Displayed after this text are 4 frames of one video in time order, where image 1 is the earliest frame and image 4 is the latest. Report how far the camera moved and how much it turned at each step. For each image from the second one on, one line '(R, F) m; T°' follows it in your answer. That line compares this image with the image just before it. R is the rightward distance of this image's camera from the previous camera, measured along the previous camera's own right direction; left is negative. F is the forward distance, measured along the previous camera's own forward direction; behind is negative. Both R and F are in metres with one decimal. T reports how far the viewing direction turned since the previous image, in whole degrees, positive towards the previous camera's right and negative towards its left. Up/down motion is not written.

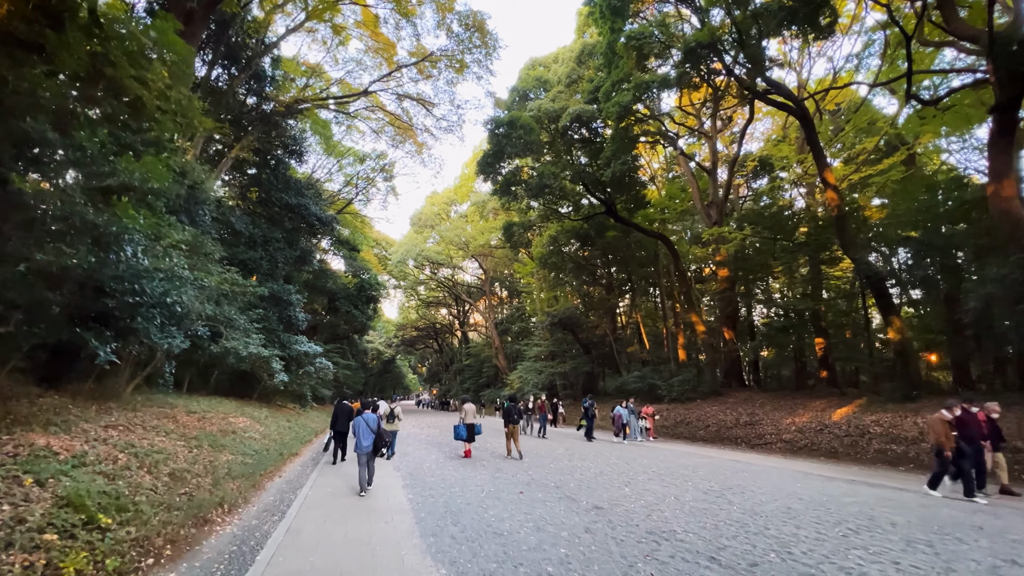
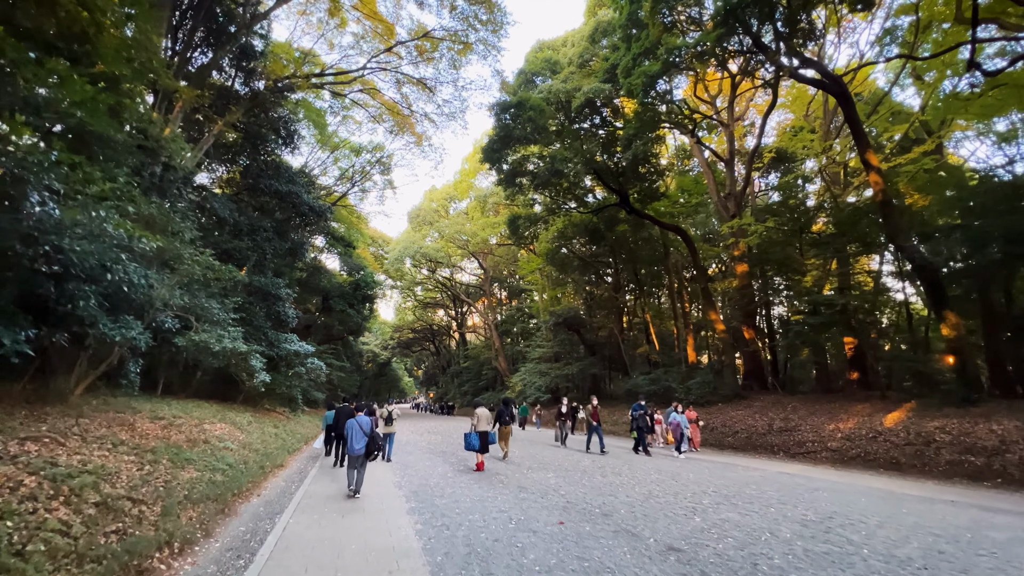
(-0.4, +1.3) m; 0°
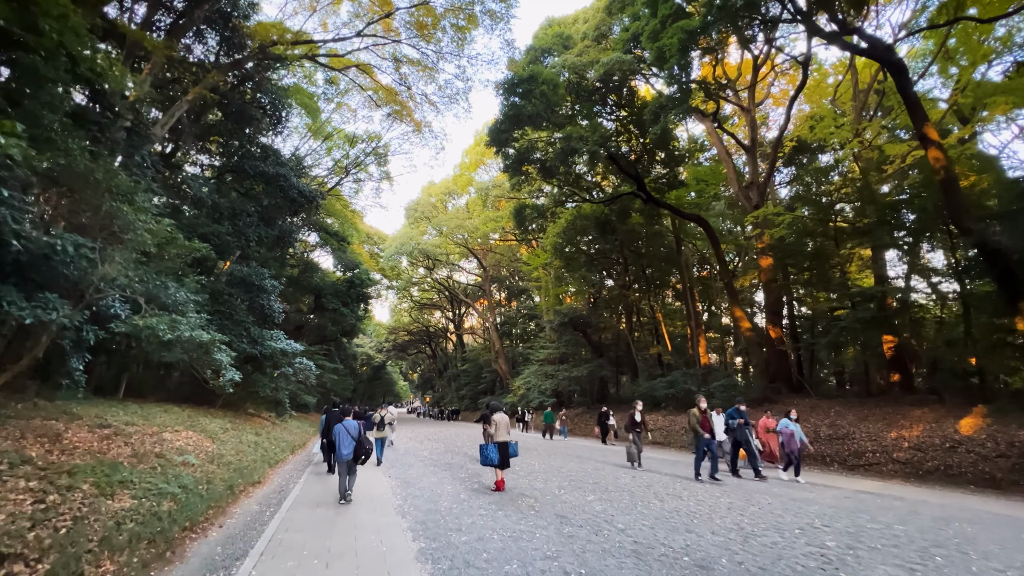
(-0.4, +1.5) m; +1°
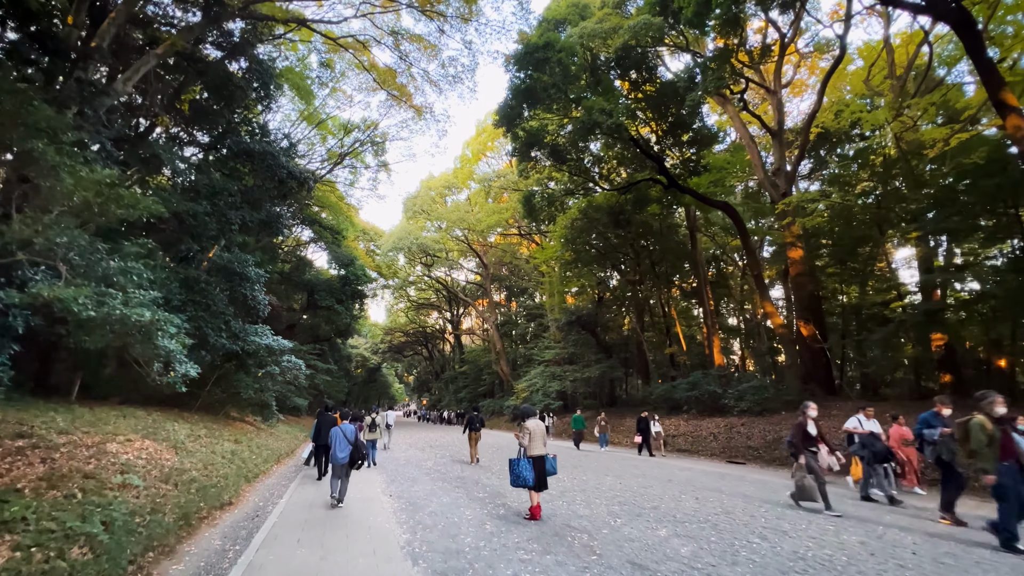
(-0.4, +1.5) m; +1°
